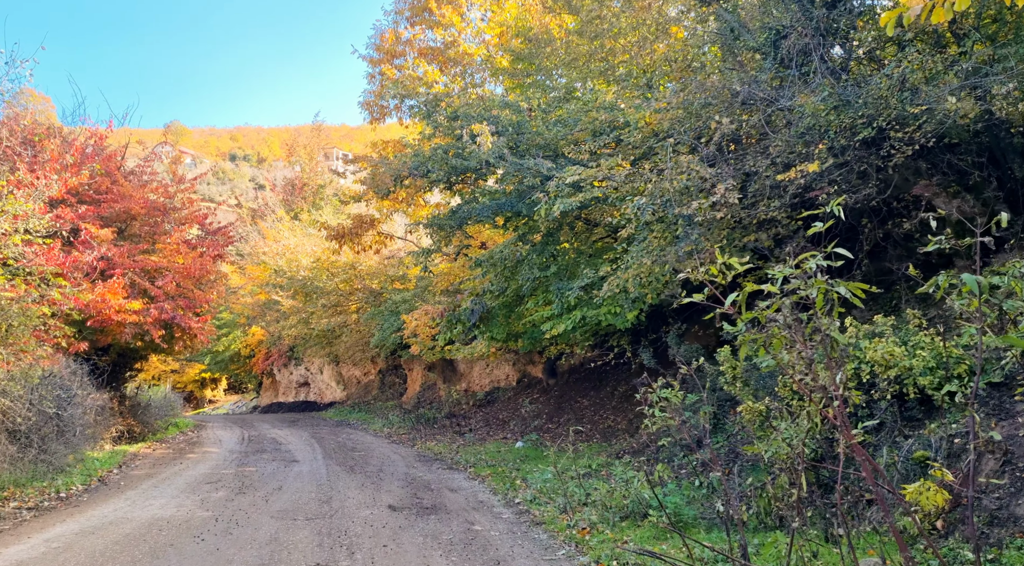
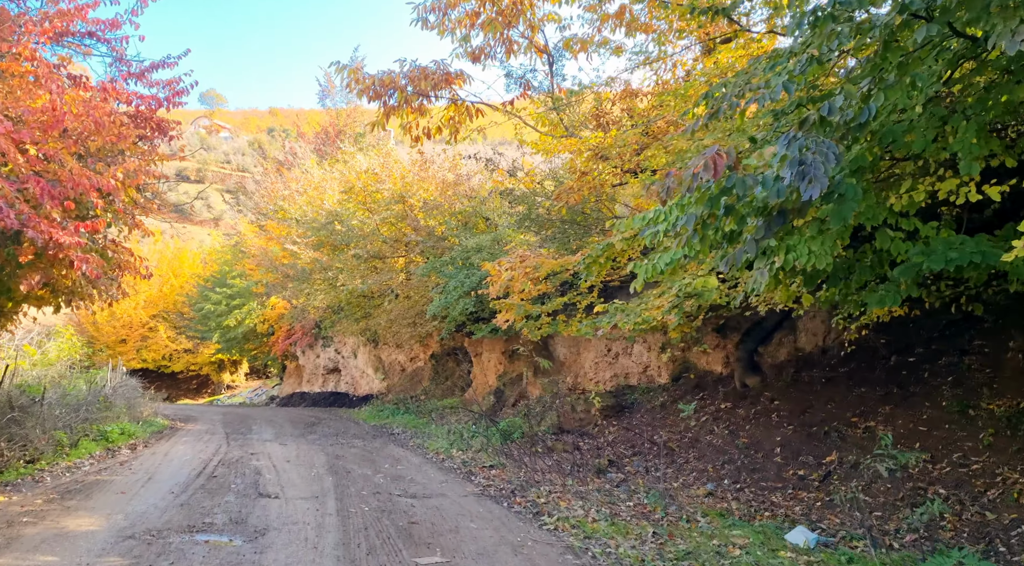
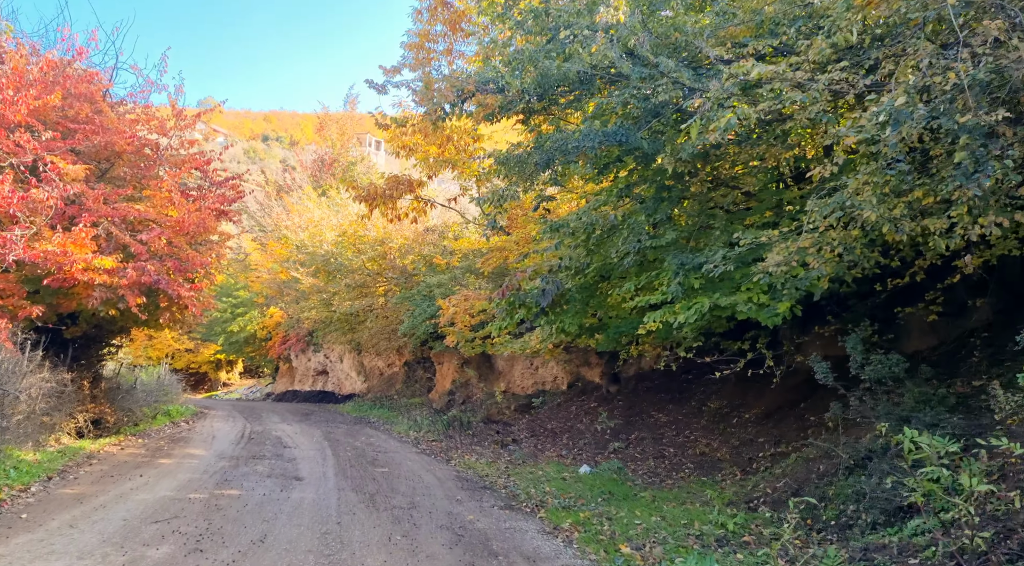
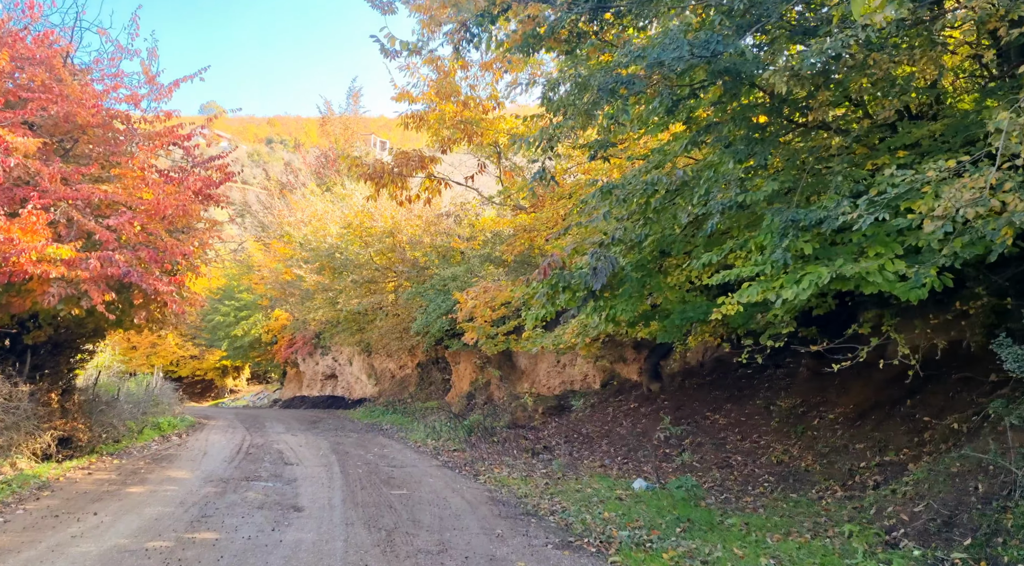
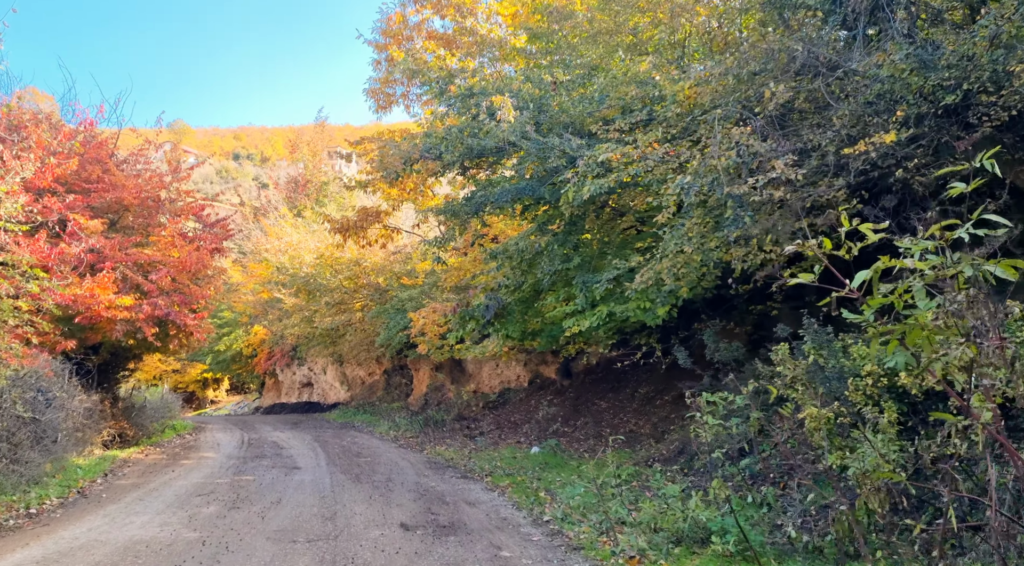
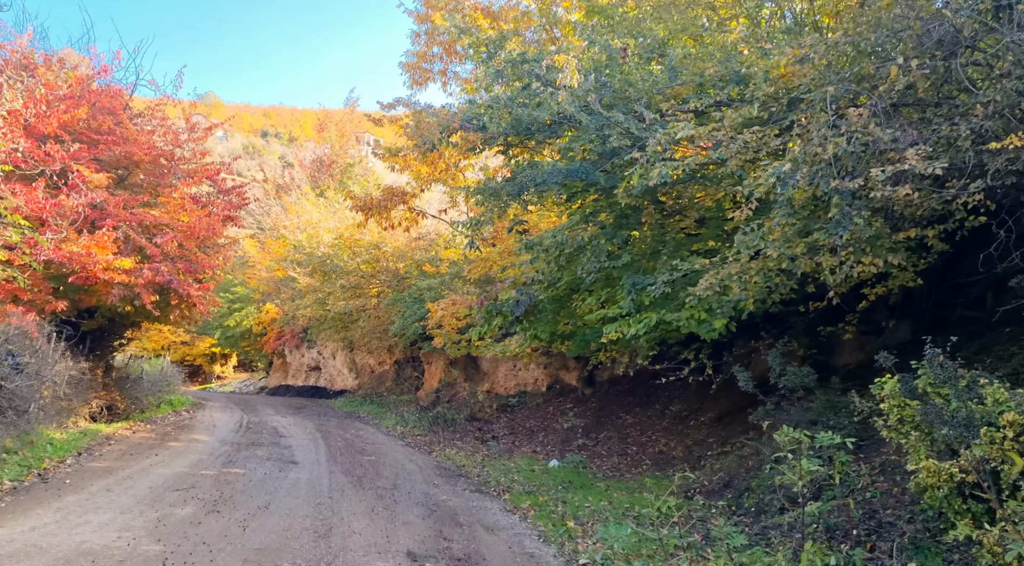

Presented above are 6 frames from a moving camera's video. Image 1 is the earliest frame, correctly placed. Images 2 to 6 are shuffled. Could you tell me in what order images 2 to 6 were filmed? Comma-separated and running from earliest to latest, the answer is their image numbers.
5, 6, 3, 4, 2
